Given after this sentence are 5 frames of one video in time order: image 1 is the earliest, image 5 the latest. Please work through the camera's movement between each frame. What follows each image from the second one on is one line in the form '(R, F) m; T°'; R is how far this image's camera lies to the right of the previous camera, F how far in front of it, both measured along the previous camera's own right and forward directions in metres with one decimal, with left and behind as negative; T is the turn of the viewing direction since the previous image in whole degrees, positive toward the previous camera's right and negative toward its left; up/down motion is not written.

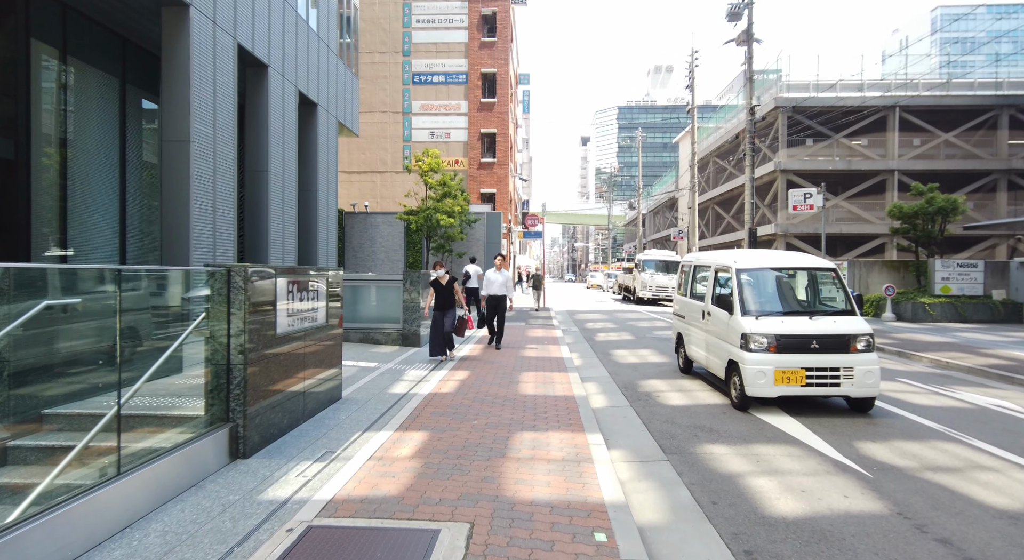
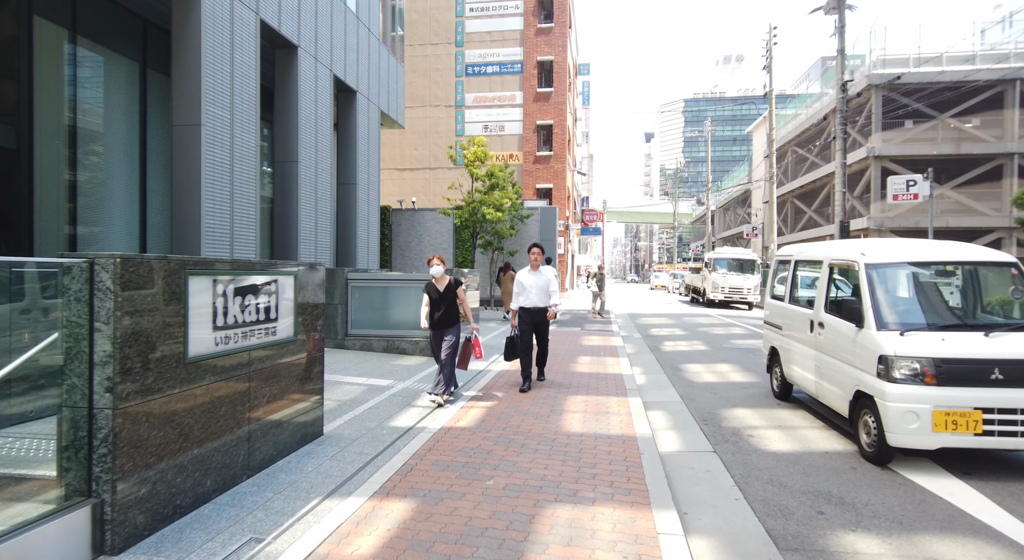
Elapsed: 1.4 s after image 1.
(+0.2, +1.9) m; -6°
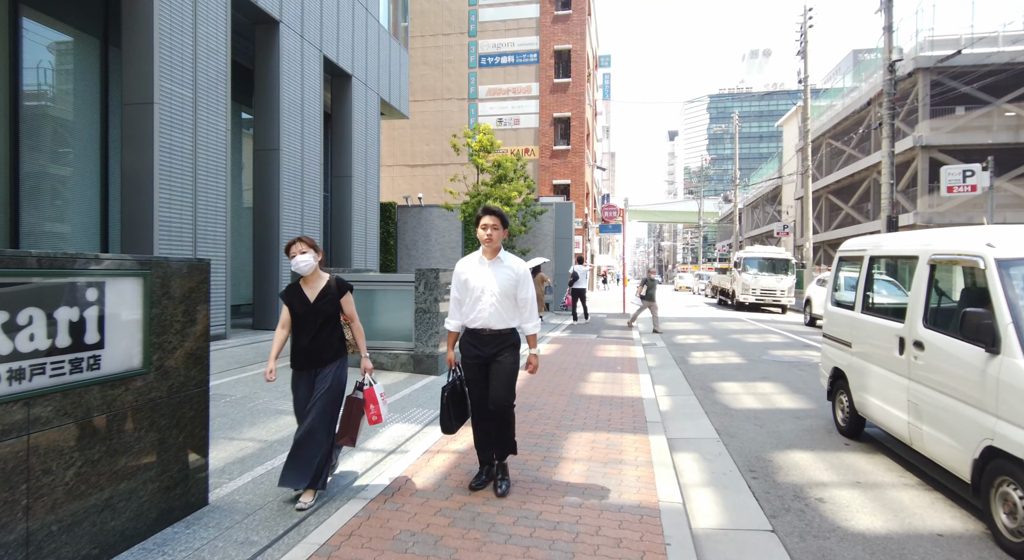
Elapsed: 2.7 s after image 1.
(+0.3, +1.7) m; -2°
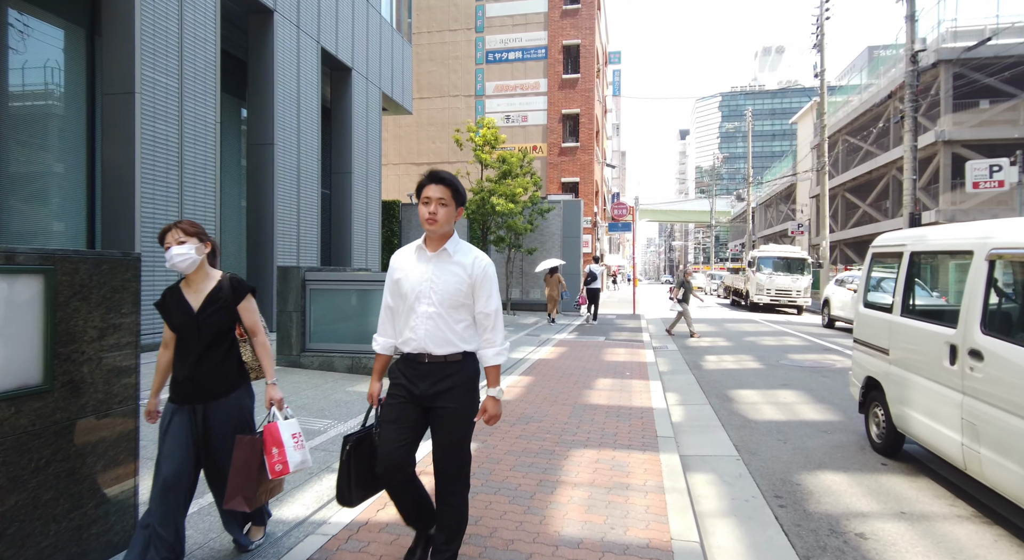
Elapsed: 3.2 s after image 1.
(+0.1, +0.6) m; -1°
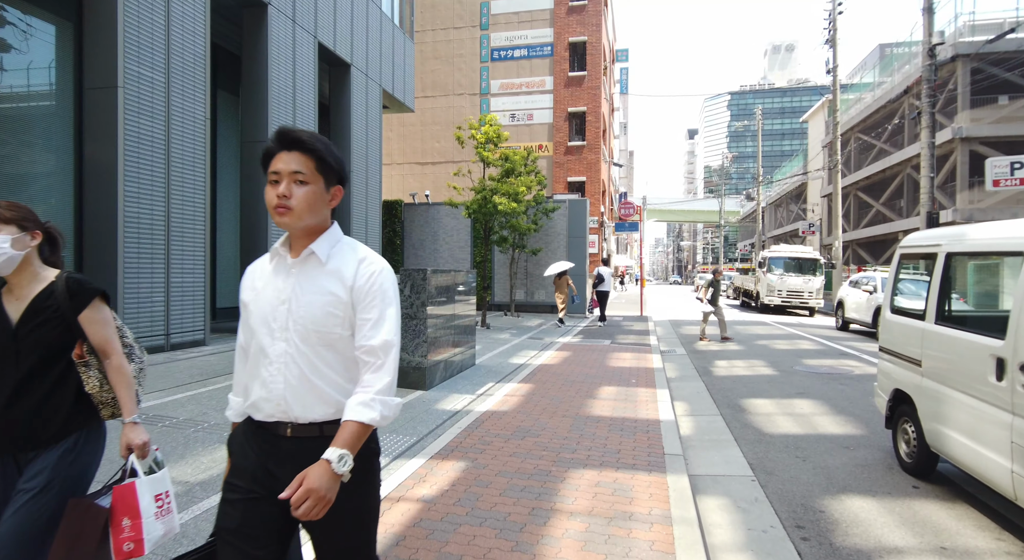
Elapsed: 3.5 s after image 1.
(+0.1, +0.5) m; -1°
